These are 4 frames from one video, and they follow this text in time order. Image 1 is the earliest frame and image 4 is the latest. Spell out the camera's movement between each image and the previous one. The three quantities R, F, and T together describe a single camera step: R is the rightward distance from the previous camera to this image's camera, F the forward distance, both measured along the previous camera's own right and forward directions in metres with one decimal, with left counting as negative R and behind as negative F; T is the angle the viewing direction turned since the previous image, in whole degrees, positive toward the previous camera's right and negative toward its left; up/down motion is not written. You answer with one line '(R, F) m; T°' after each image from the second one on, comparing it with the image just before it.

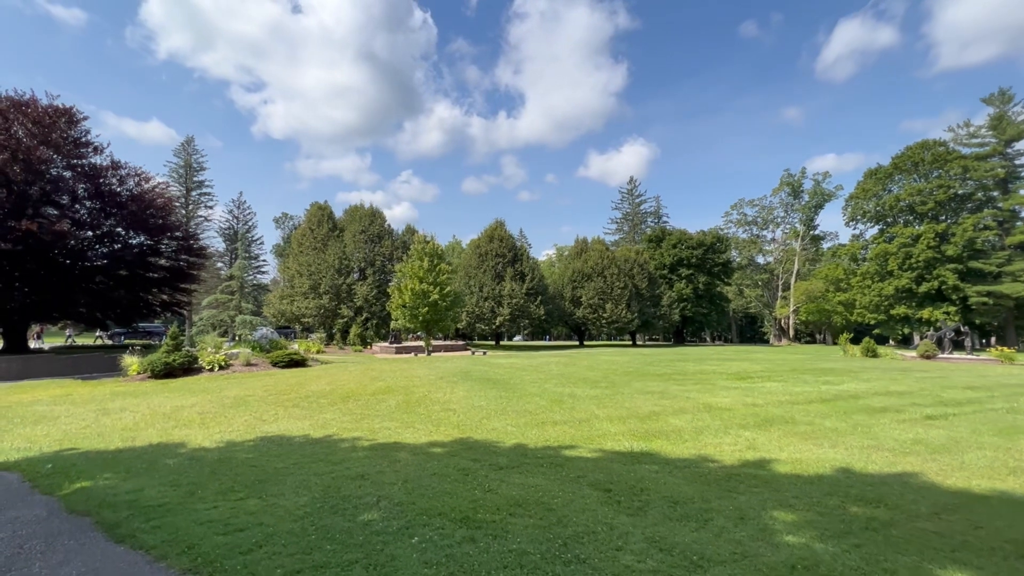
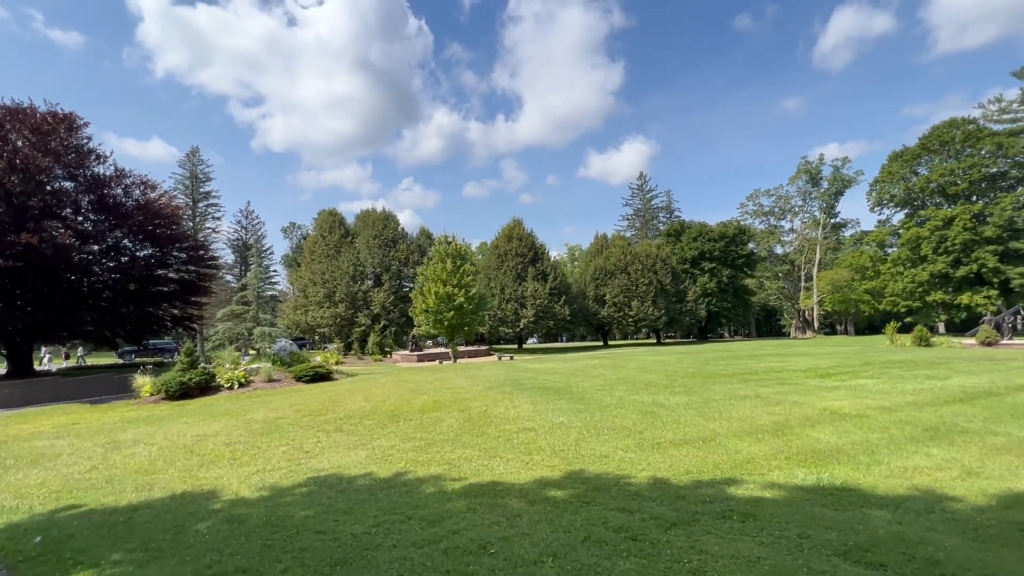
(-1.2, +1.6) m; -1°
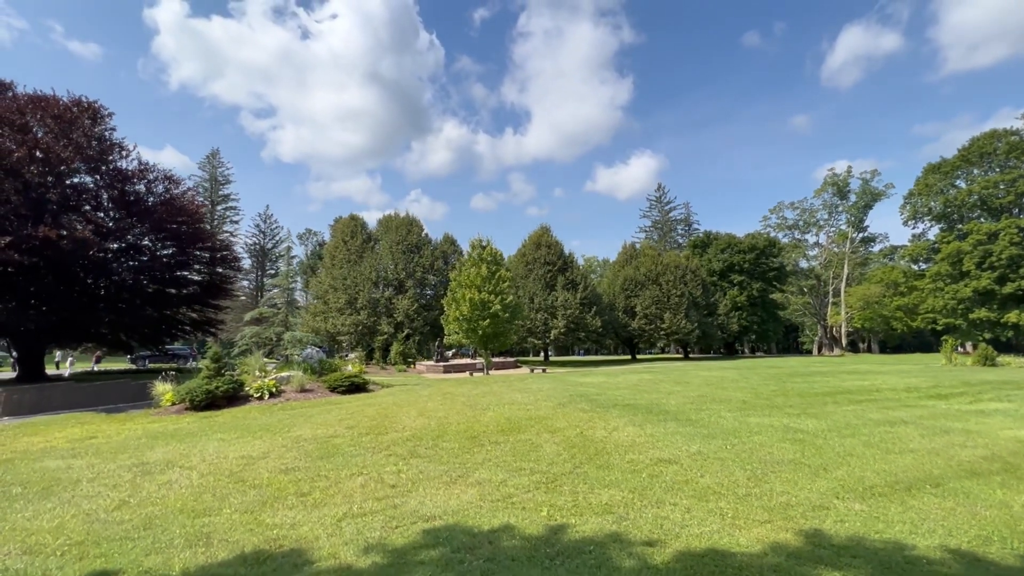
(-1.5, +1.5) m; -1°
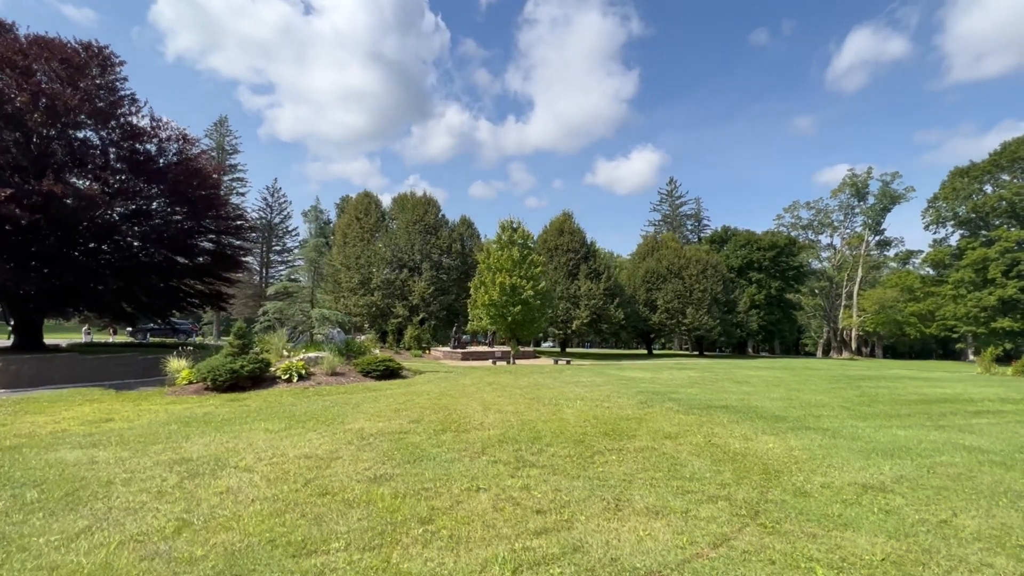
(-1.6, +1.4) m; +1°
